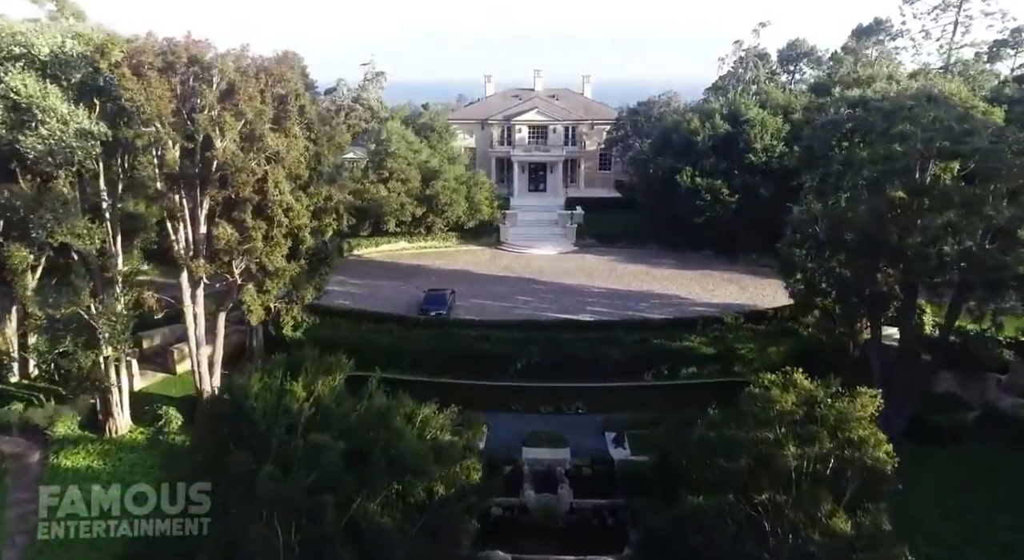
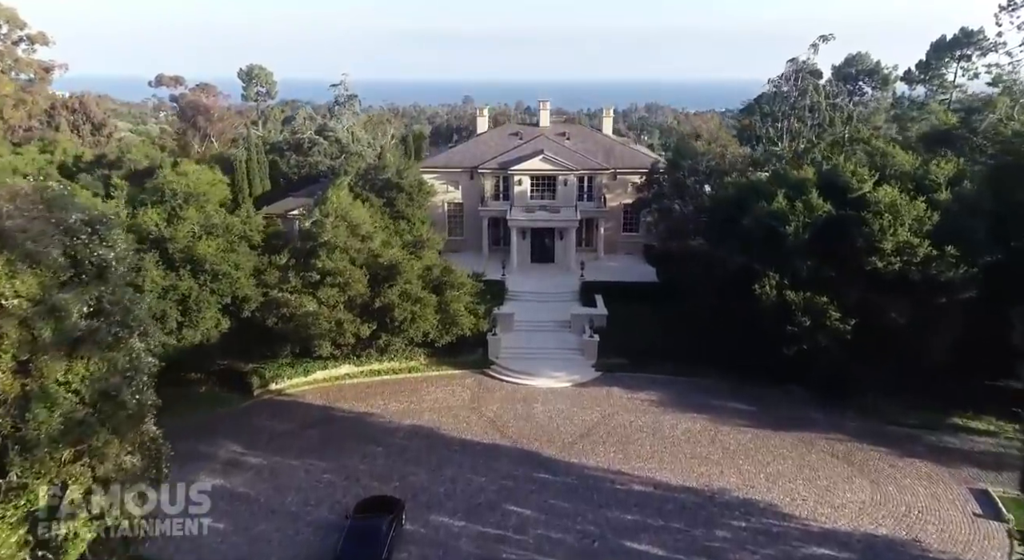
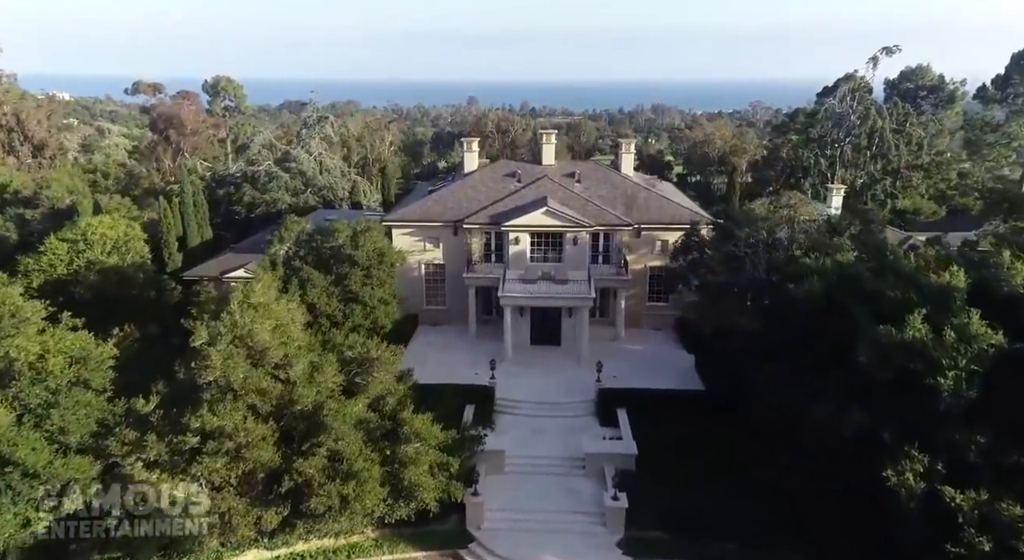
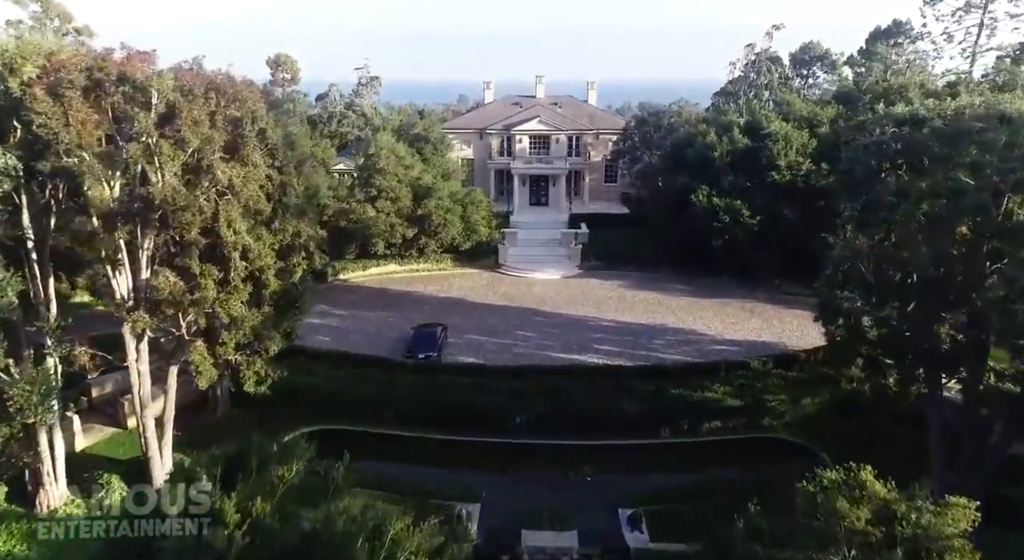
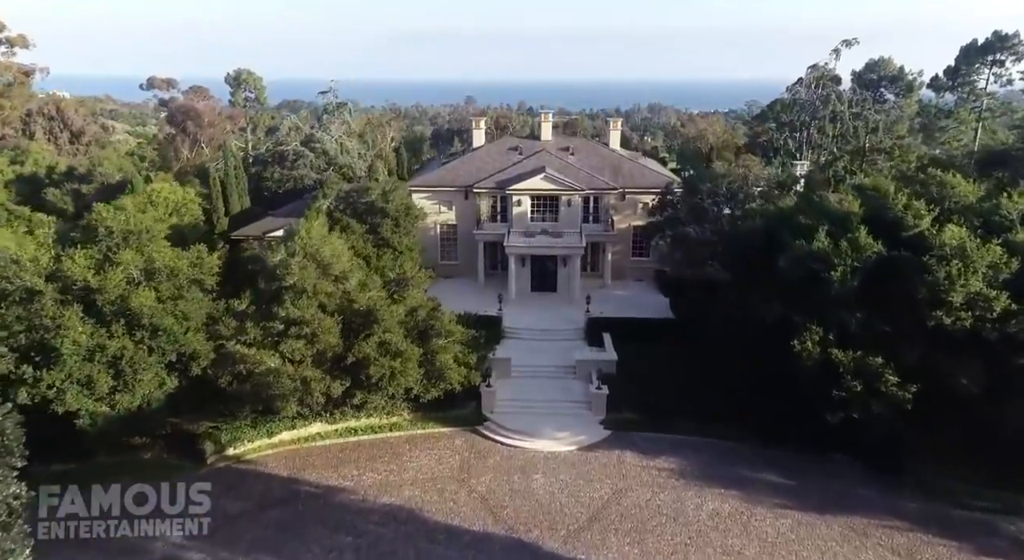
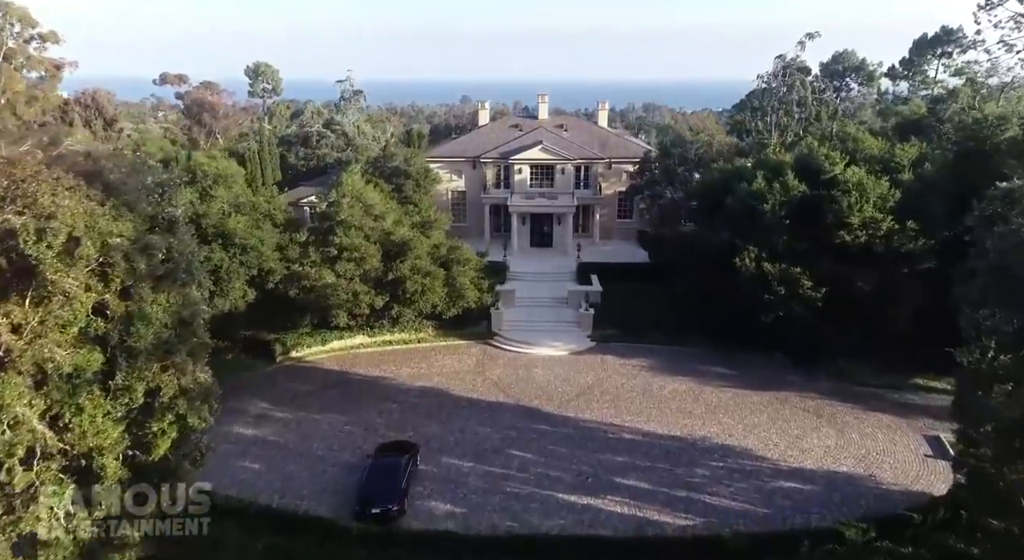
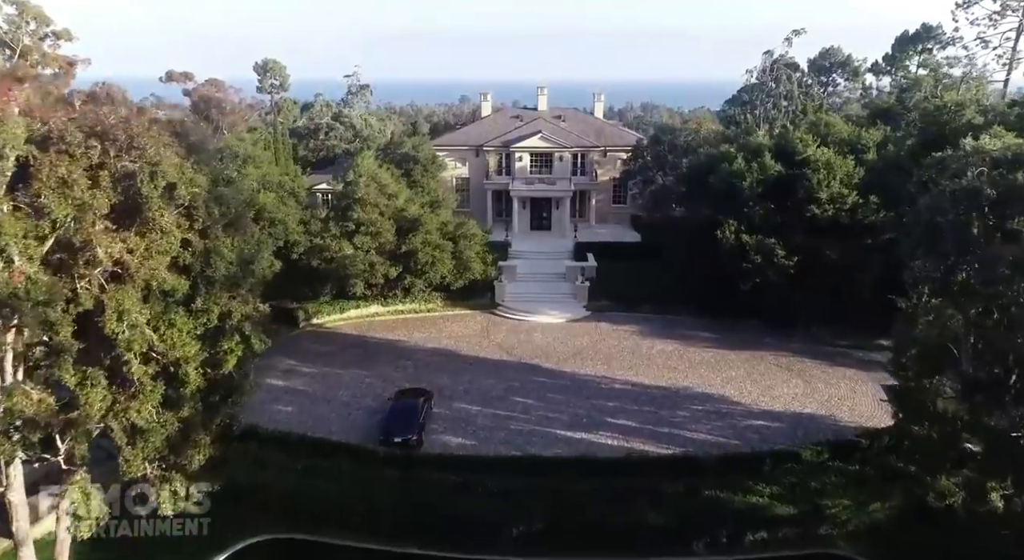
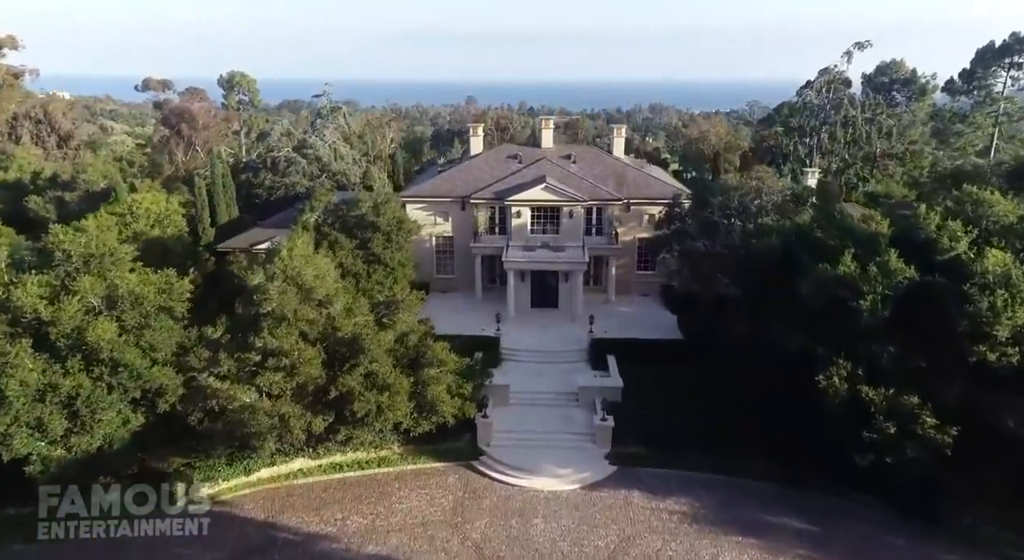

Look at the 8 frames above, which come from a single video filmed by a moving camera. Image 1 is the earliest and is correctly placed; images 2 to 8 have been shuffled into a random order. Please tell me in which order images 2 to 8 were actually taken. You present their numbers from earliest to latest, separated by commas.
4, 7, 6, 2, 5, 8, 3
